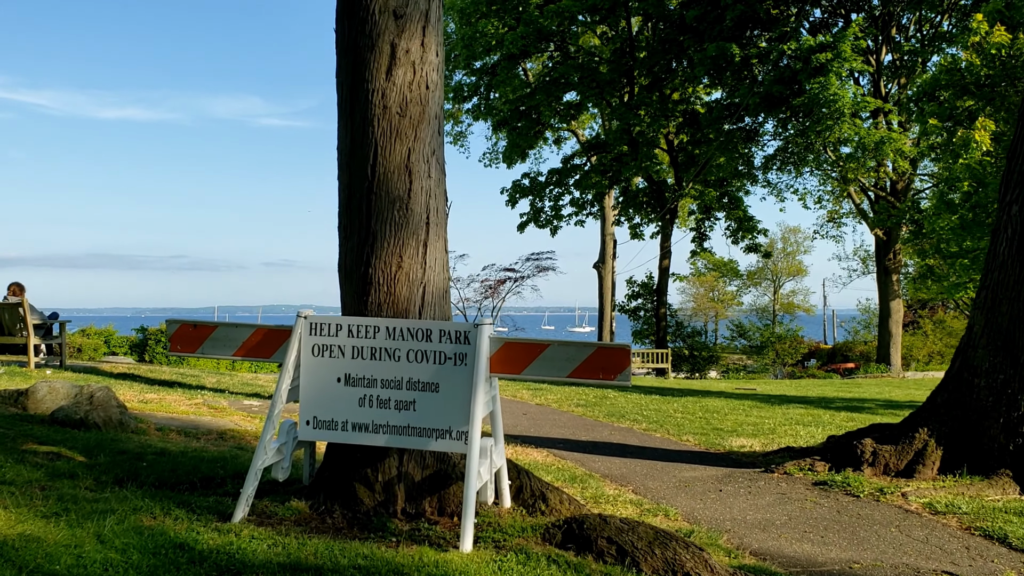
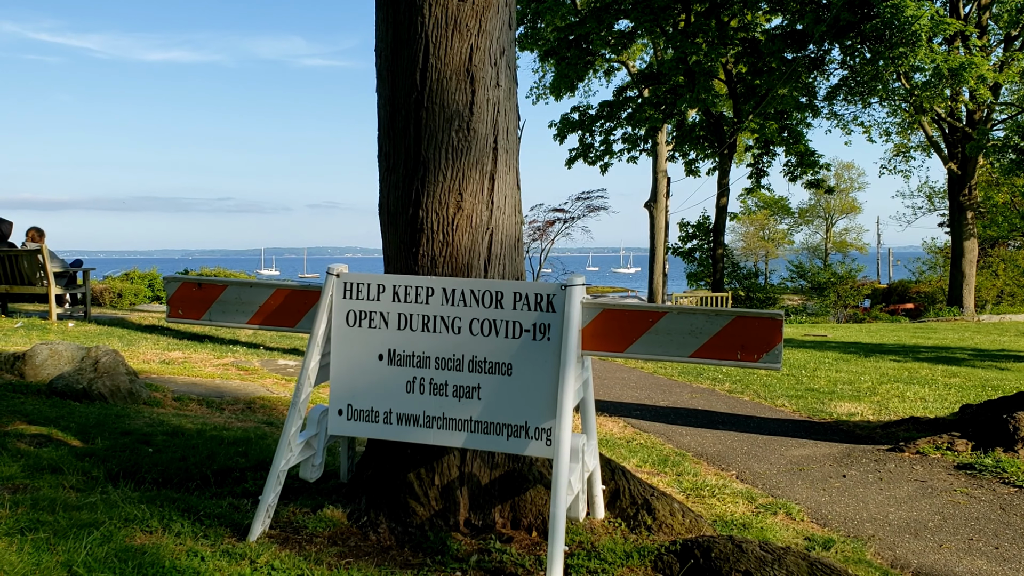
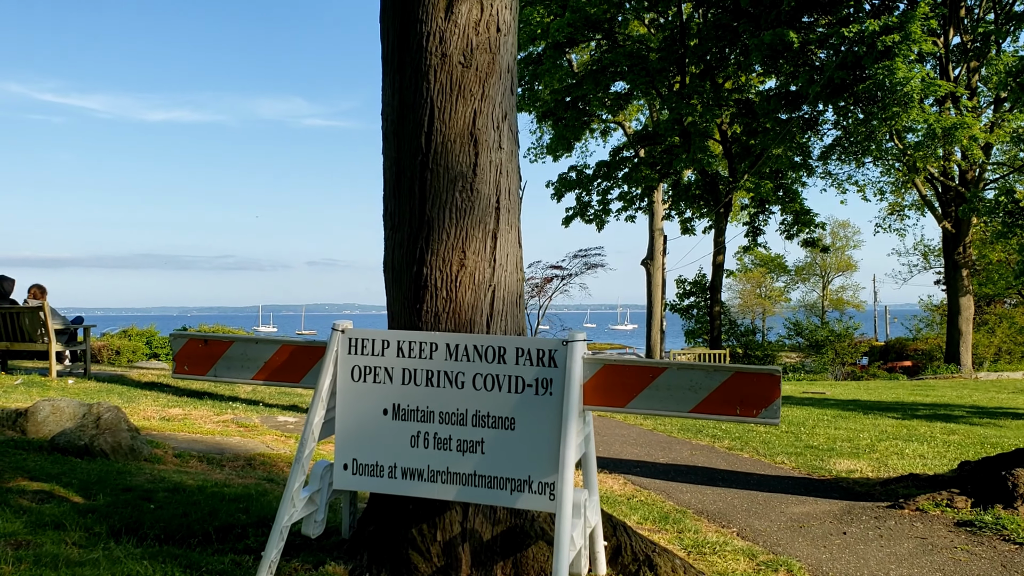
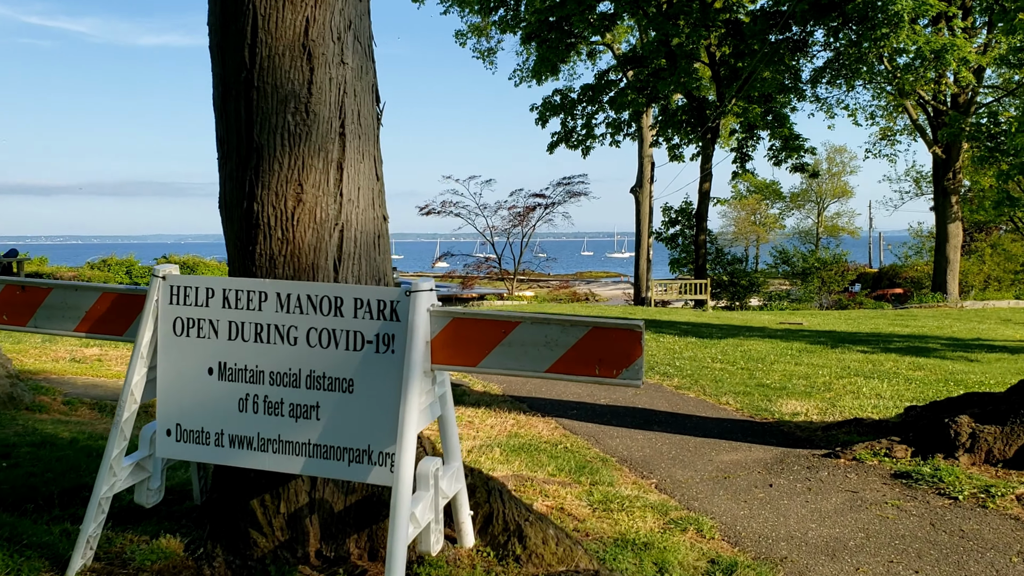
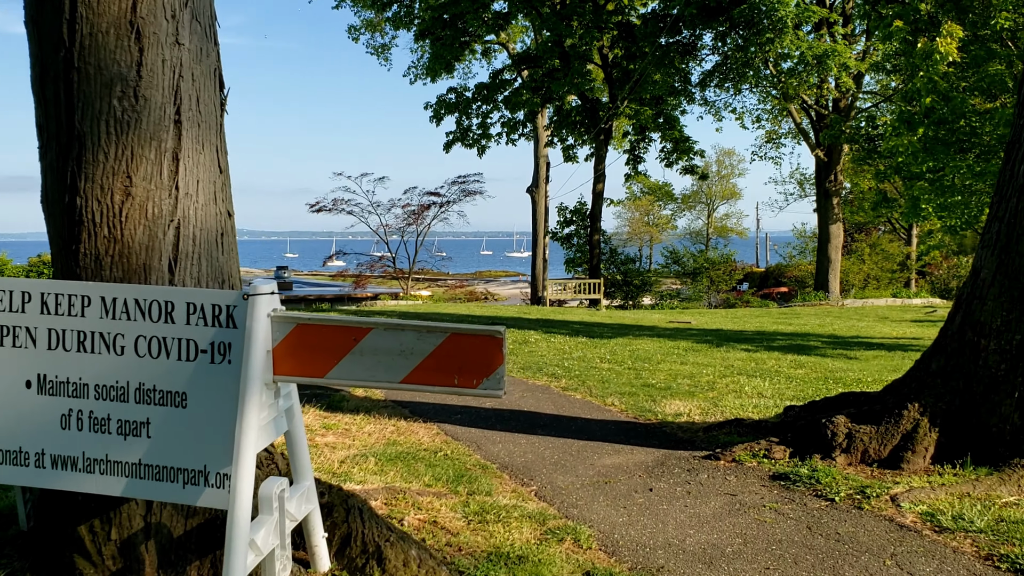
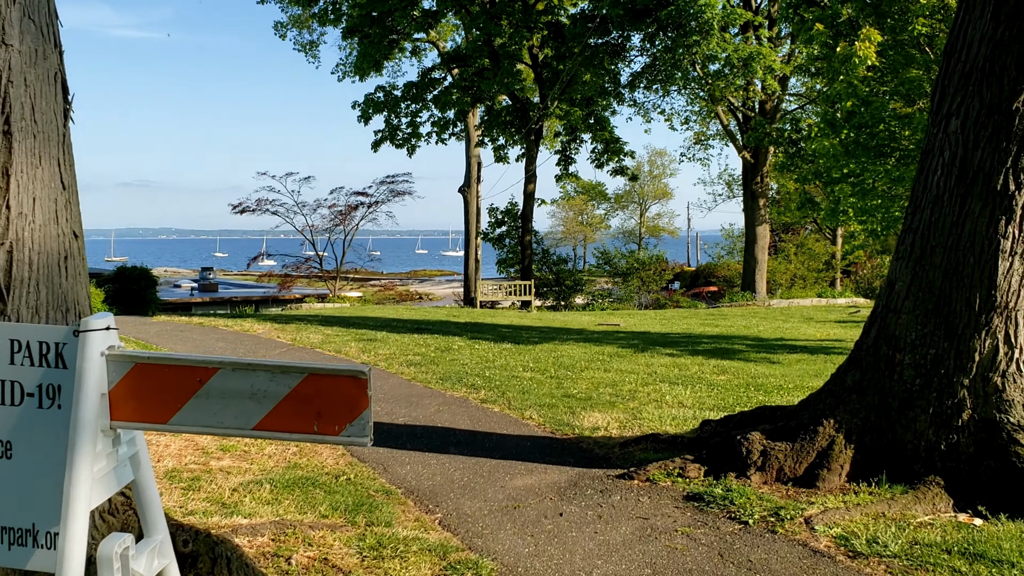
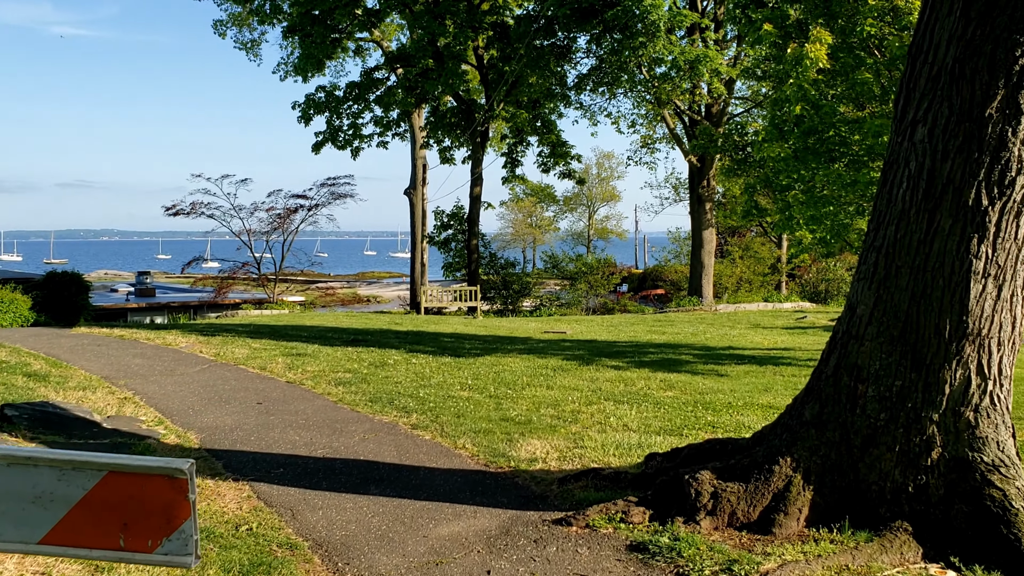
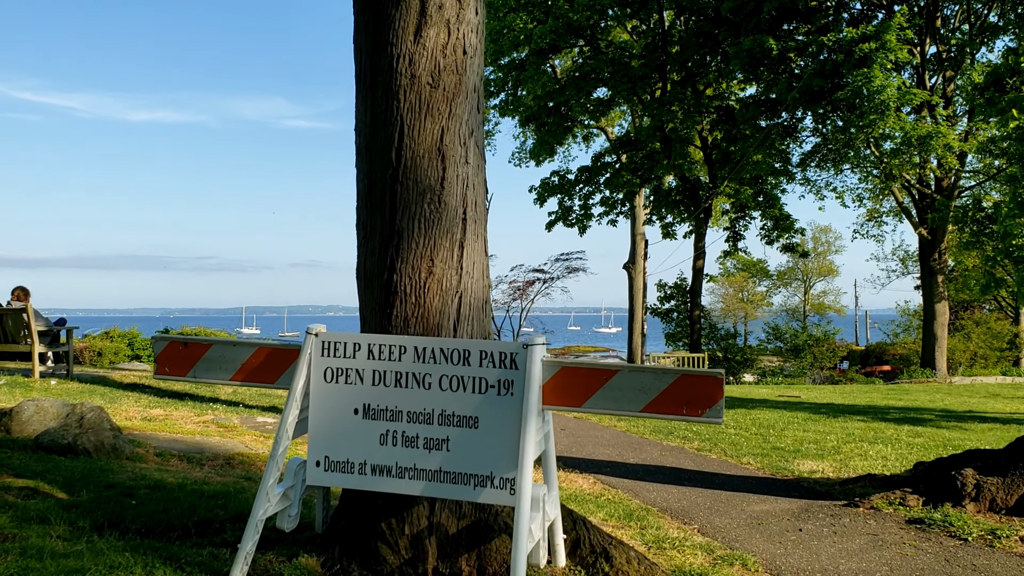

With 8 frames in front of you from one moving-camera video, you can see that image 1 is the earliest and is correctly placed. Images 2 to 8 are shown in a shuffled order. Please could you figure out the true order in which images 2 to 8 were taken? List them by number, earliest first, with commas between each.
8, 3, 2, 4, 5, 6, 7
